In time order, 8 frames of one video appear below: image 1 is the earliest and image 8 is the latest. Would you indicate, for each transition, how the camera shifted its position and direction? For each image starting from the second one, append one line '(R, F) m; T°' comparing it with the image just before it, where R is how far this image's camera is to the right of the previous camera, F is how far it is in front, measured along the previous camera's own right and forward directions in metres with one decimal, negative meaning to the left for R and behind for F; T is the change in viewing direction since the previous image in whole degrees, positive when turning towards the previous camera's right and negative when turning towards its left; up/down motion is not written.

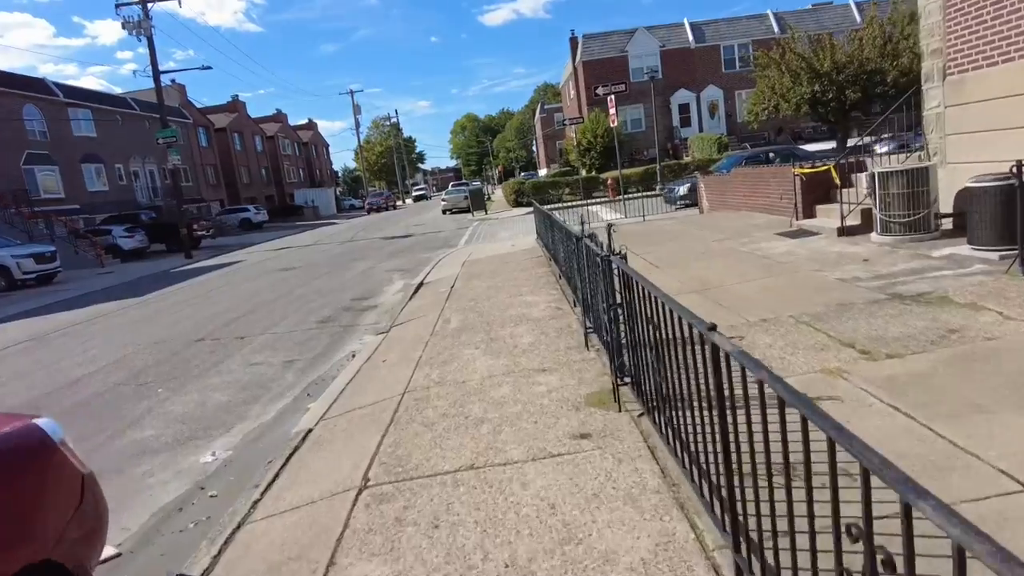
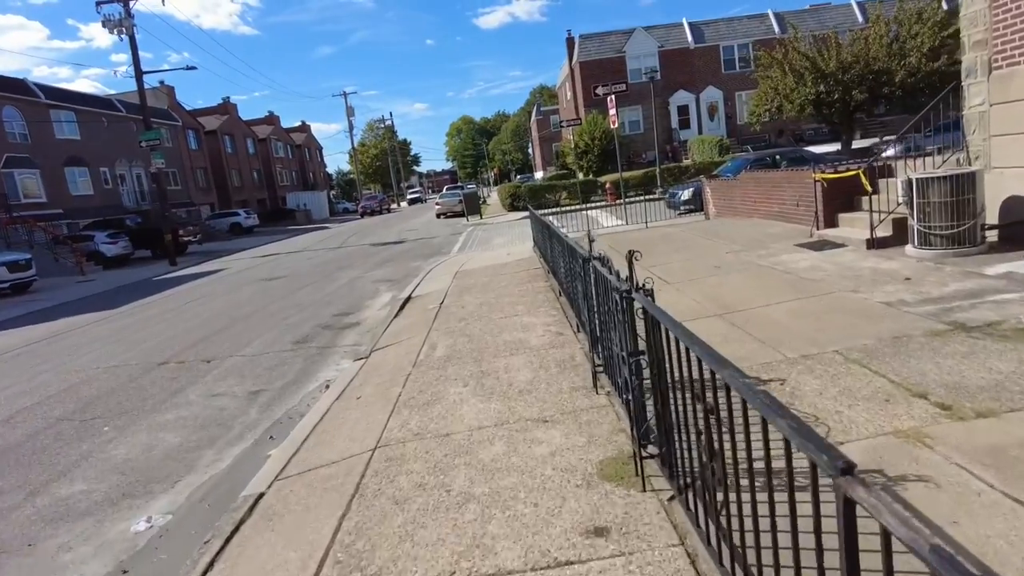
(0.0, +0.9) m; 0°
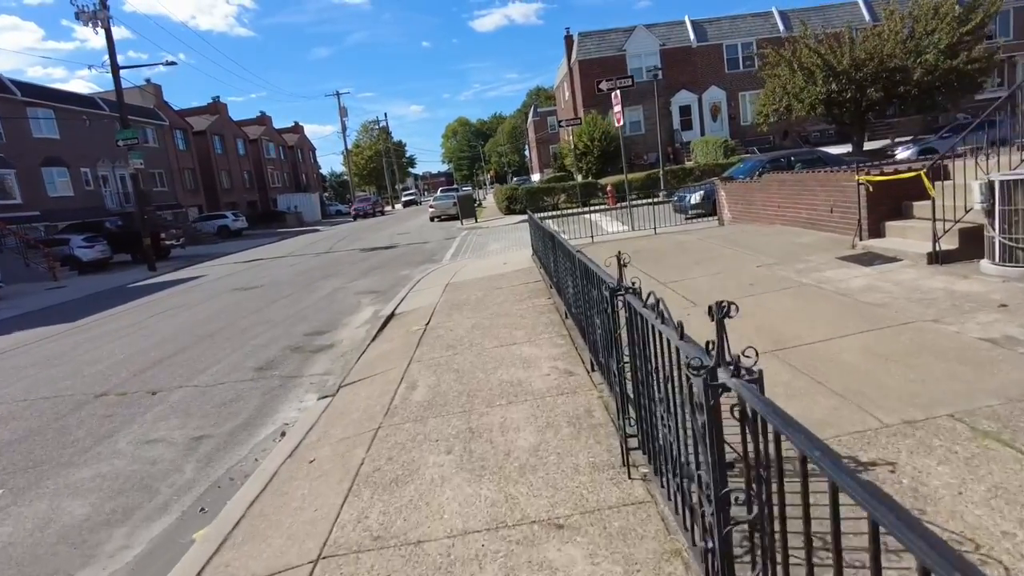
(0.0, +1.4) m; 0°
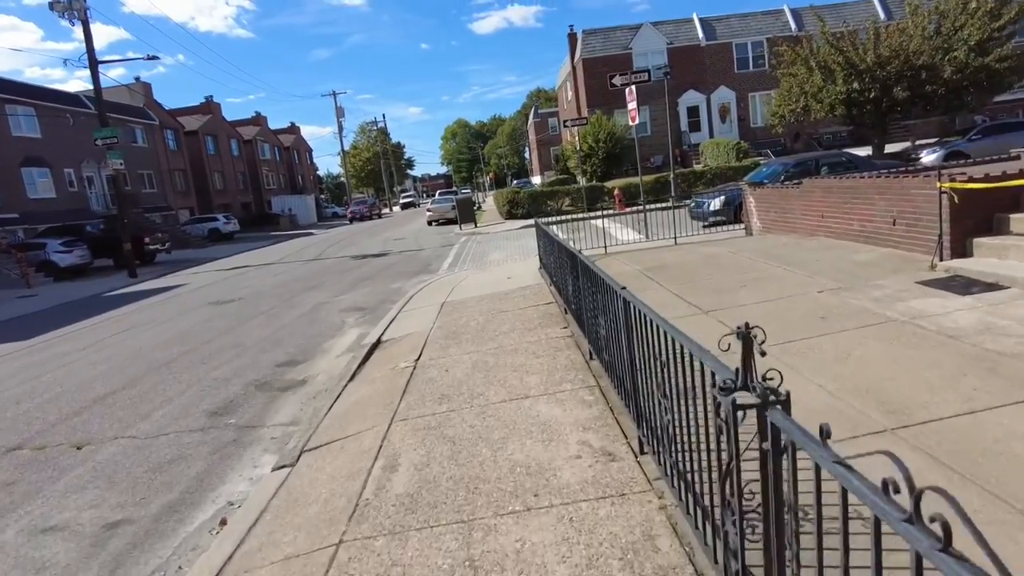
(-0.1, +1.5) m; 0°
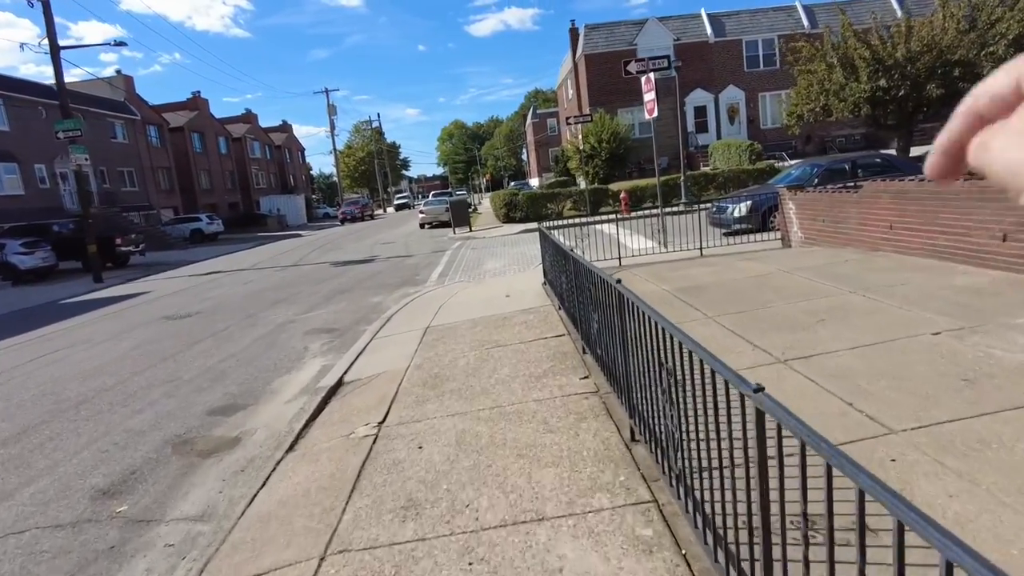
(-0.1, +2.0) m; 0°
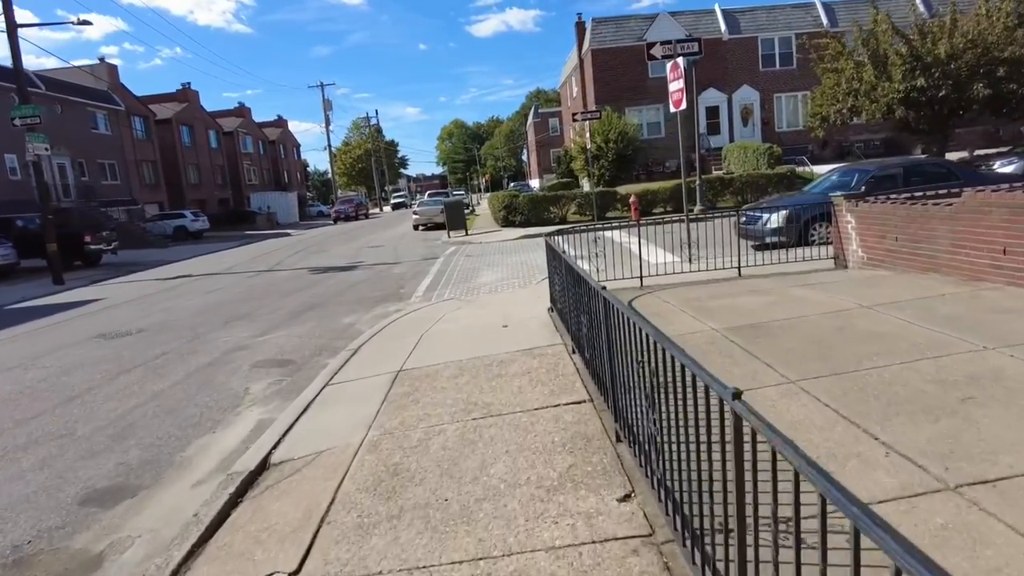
(0.0, +2.0) m; 0°
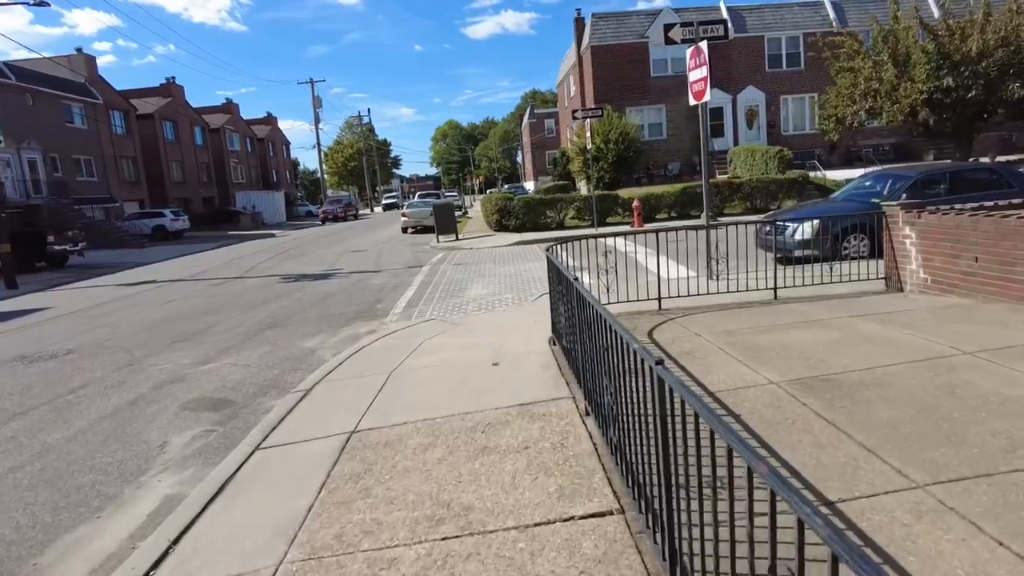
(0.0, +1.6) m; +1°
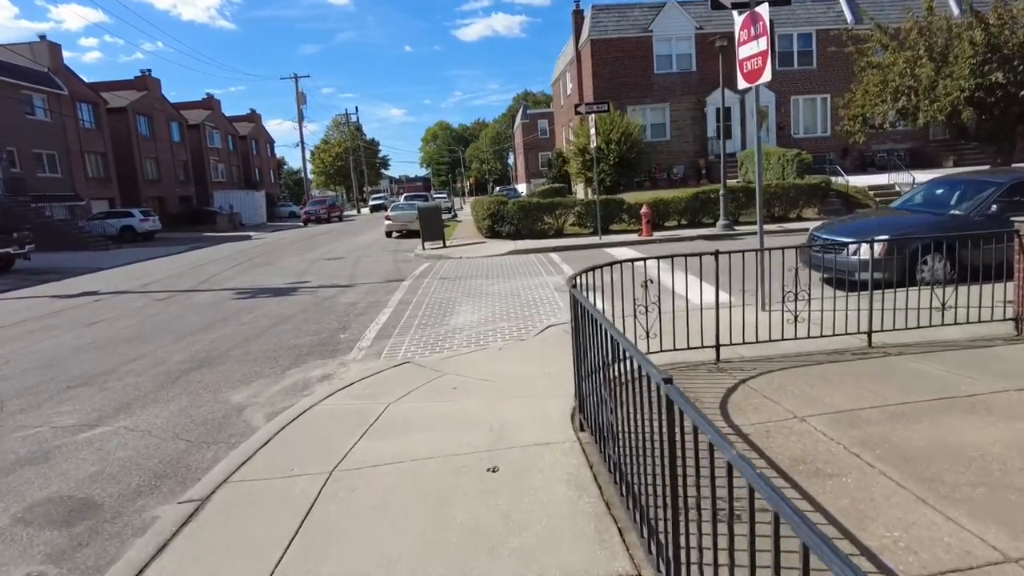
(-0.1, +2.3) m; +1°
